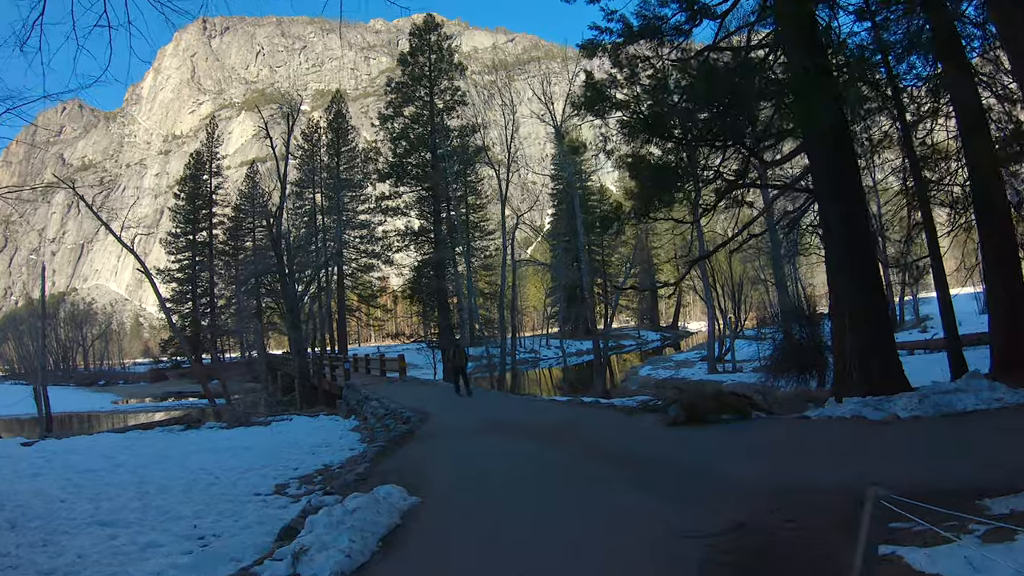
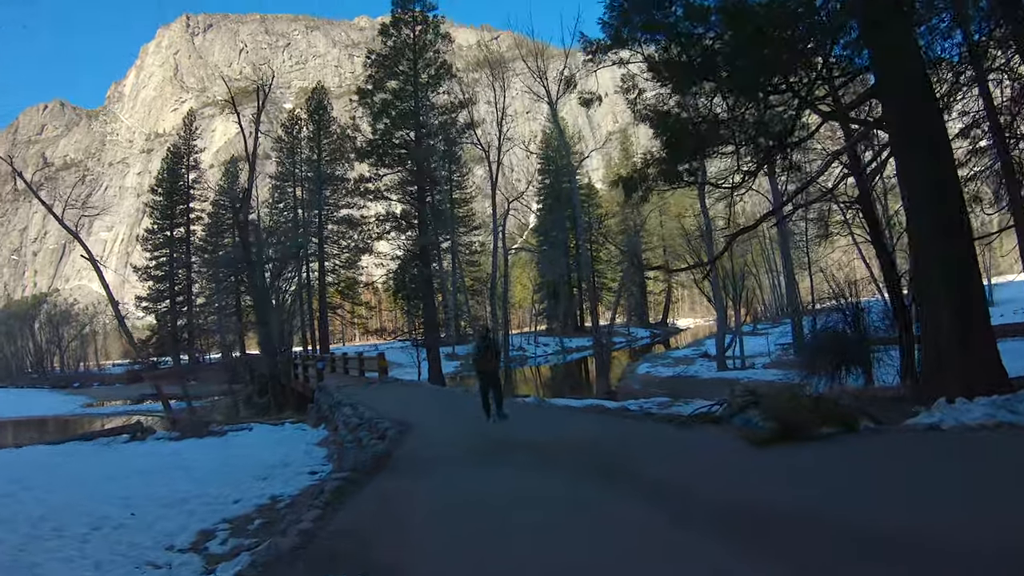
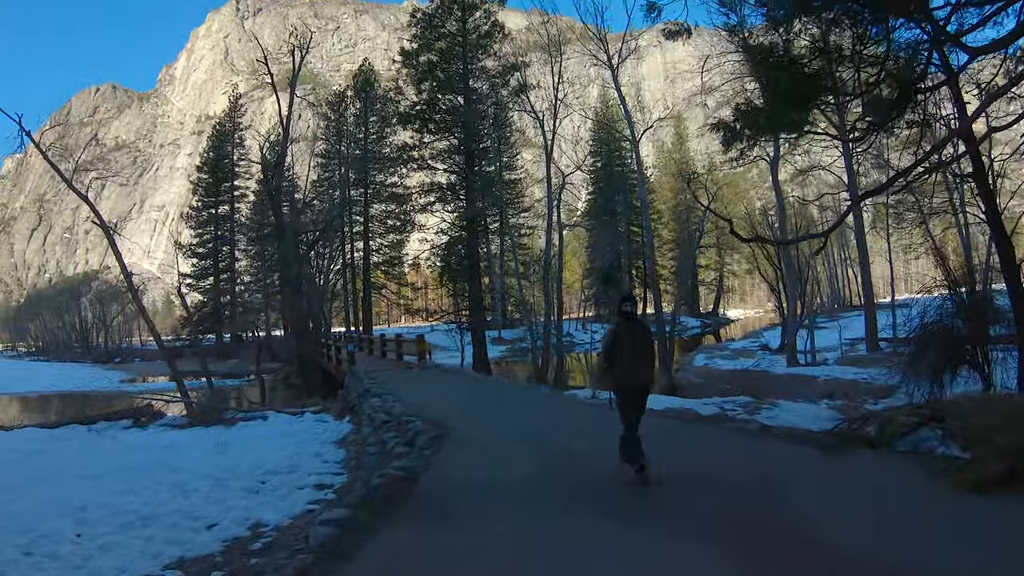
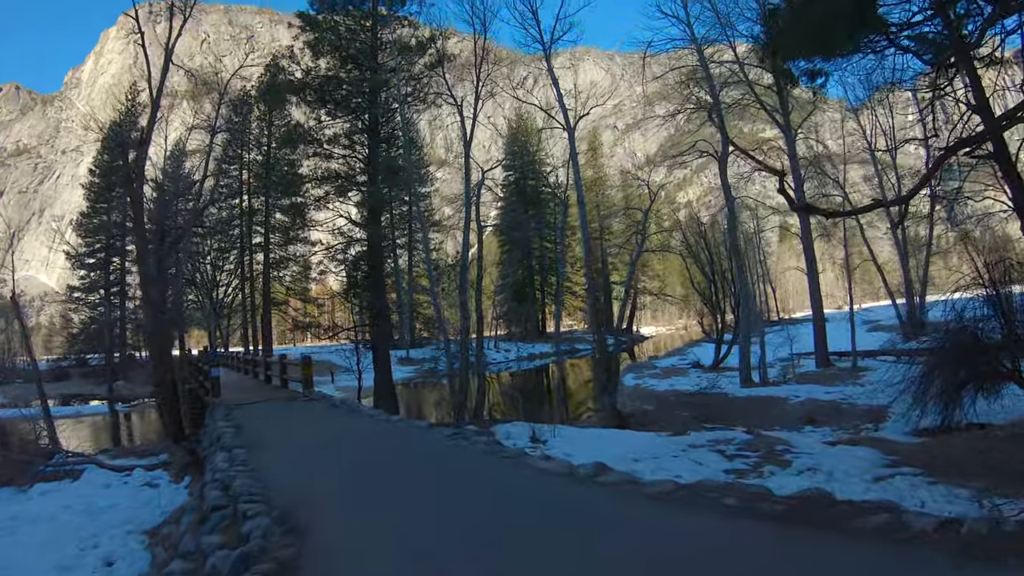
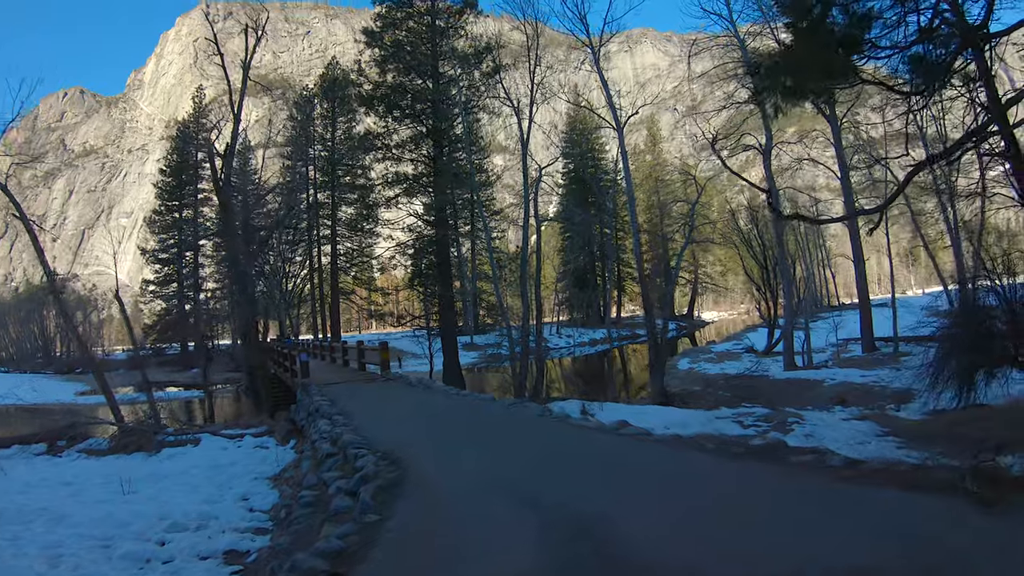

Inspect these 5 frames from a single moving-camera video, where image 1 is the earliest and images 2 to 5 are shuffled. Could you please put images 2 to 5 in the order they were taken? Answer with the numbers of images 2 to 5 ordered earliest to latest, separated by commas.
2, 3, 5, 4
